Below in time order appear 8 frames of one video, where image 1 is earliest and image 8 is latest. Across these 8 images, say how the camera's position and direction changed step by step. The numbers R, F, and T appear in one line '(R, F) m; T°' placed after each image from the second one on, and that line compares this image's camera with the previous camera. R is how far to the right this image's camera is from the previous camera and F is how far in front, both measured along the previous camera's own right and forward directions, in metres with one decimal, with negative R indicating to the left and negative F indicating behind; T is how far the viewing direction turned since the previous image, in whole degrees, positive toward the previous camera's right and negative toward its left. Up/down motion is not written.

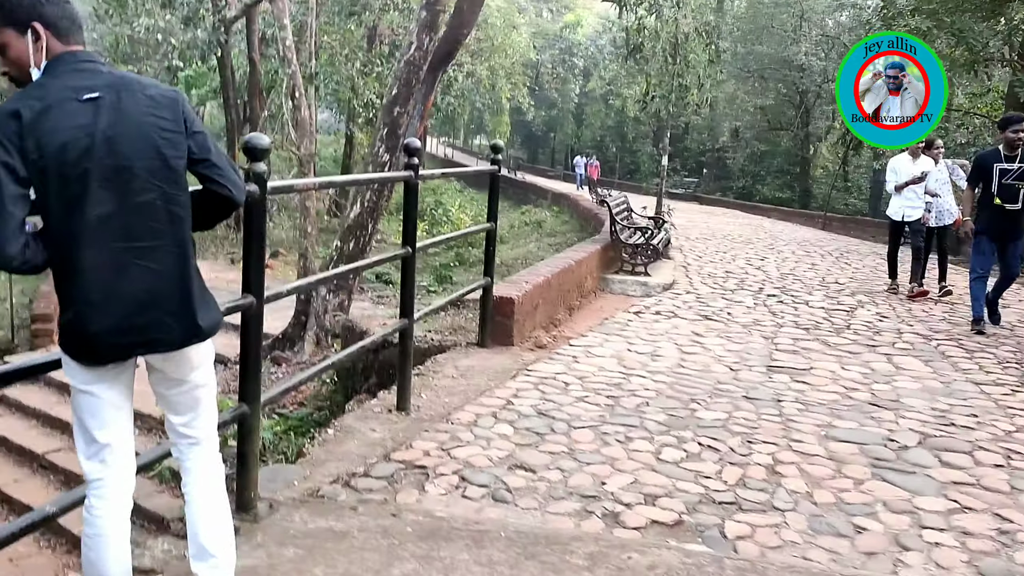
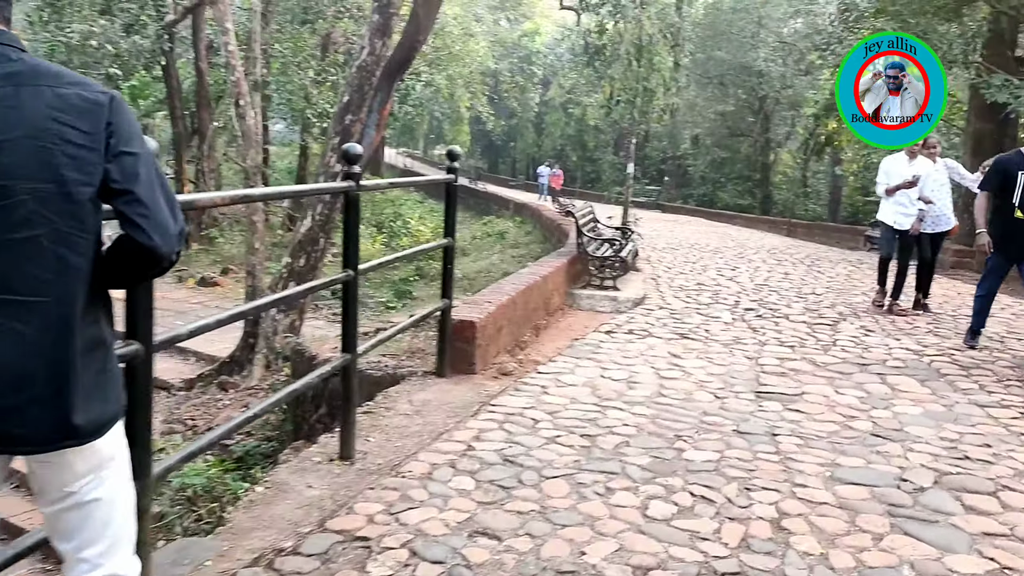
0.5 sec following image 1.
(0.0, +0.6) m; +3°
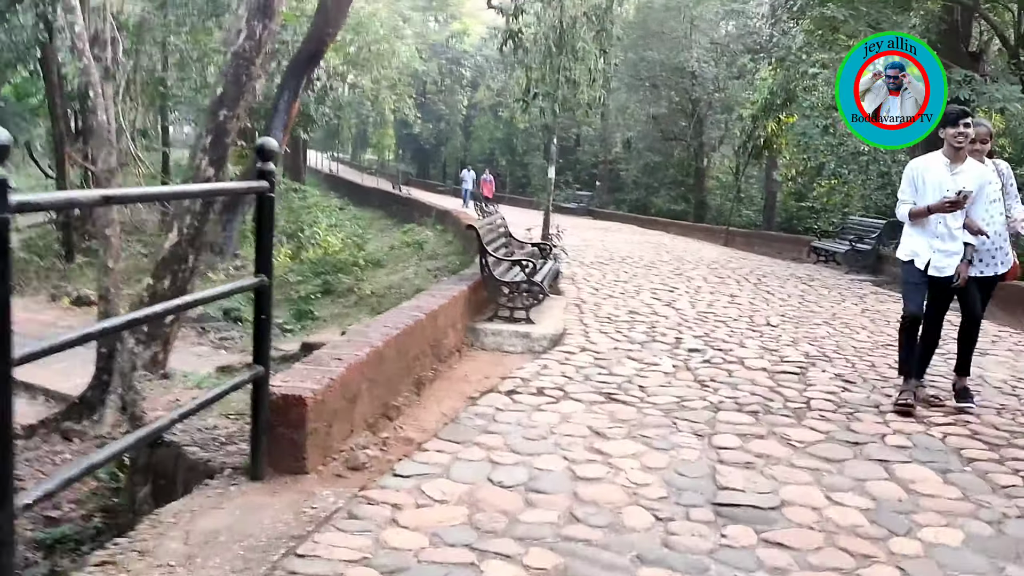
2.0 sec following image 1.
(+0.4, +1.6) m; +4°
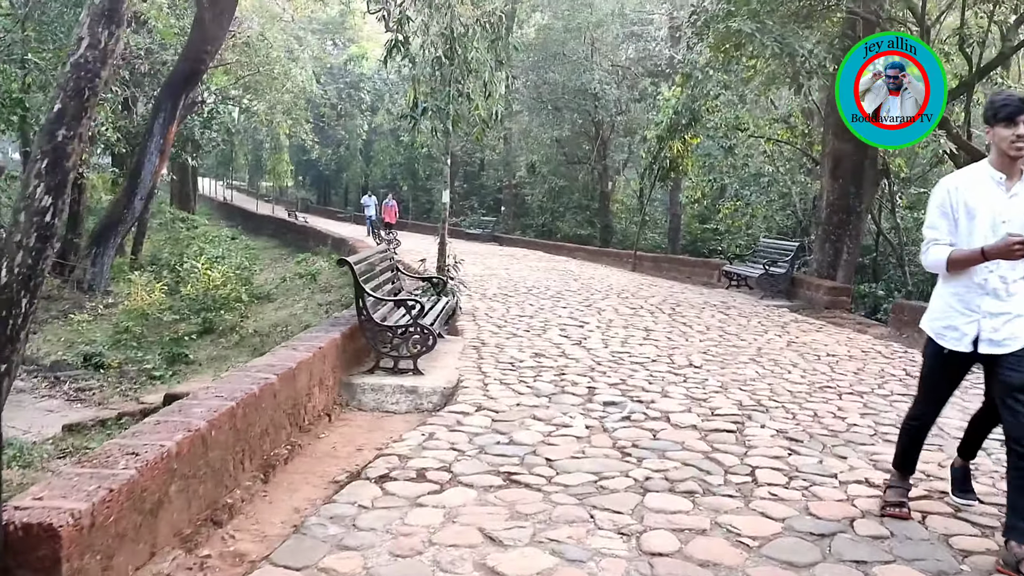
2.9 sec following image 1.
(+0.2, +1.0) m; +6°
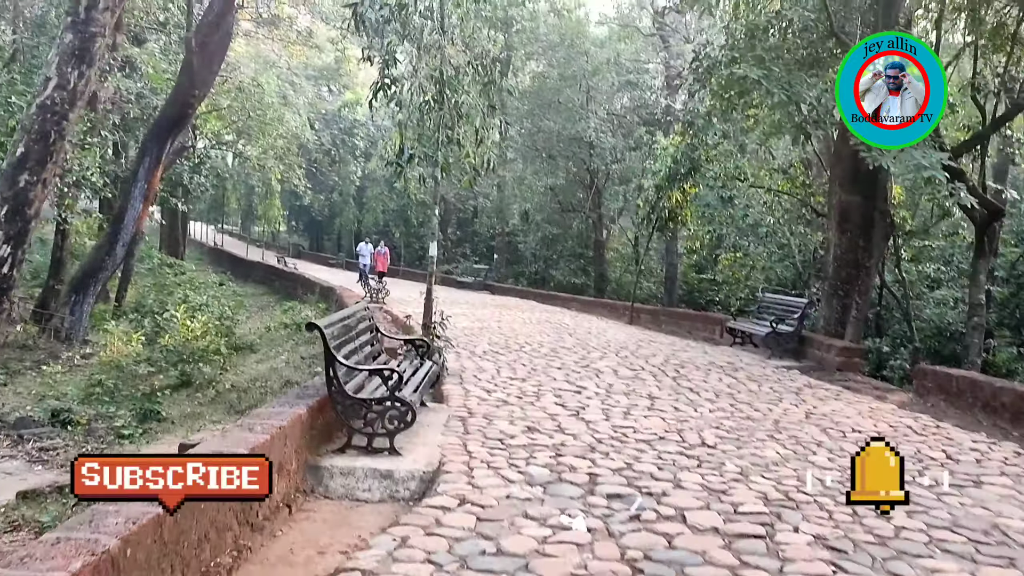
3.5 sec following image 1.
(0.0, +0.6) m; 0°
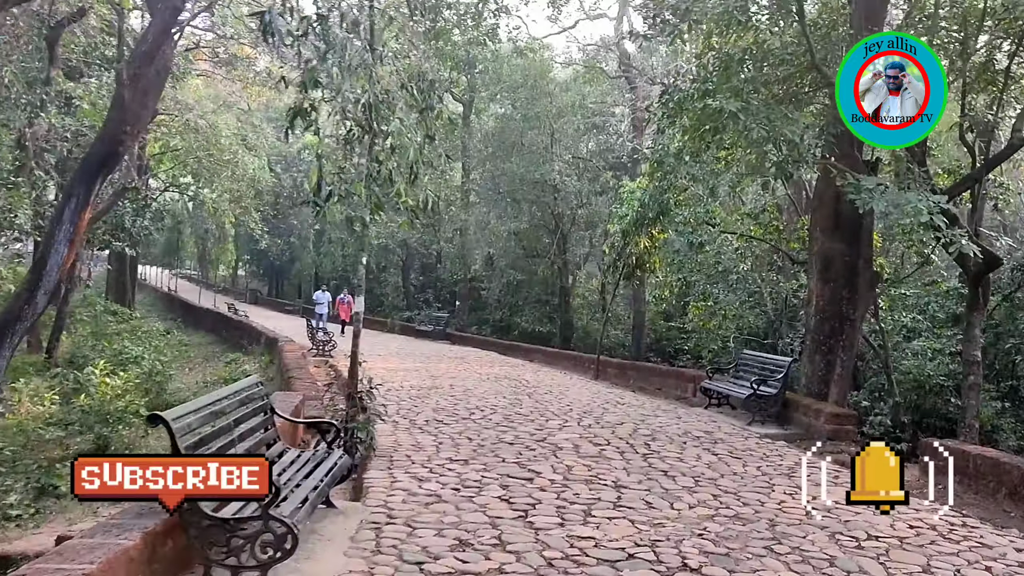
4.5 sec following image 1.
(+0.2, +1.2) m; +2°
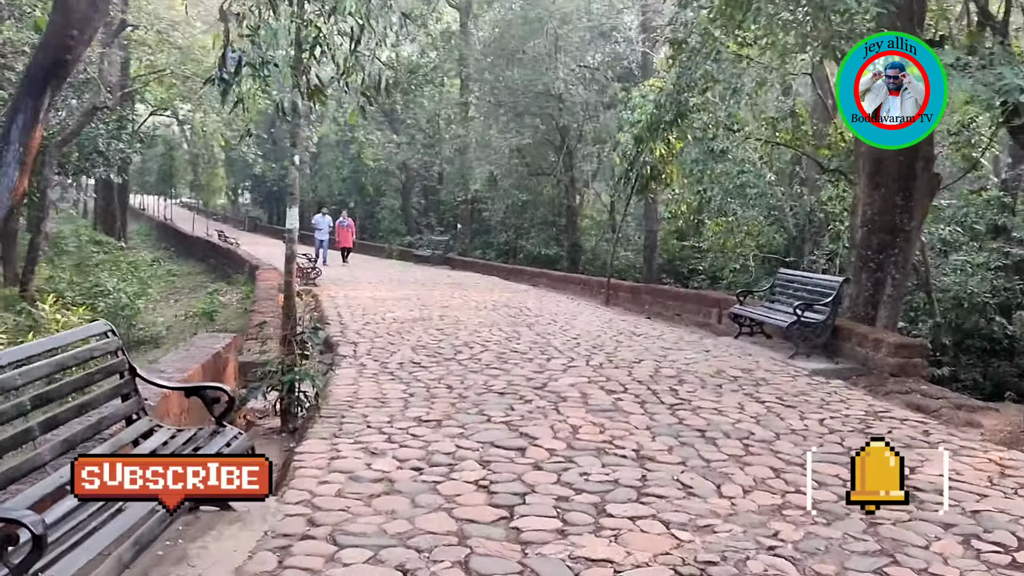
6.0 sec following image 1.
(+0.1, +1.7) m; -1°
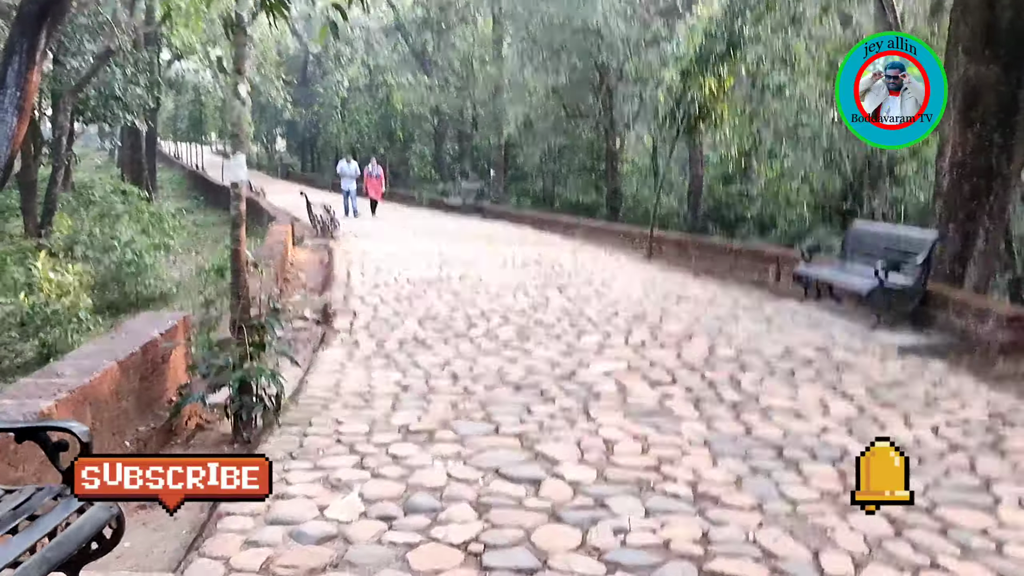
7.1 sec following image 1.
(+0.1, +1.2) m; -3°
